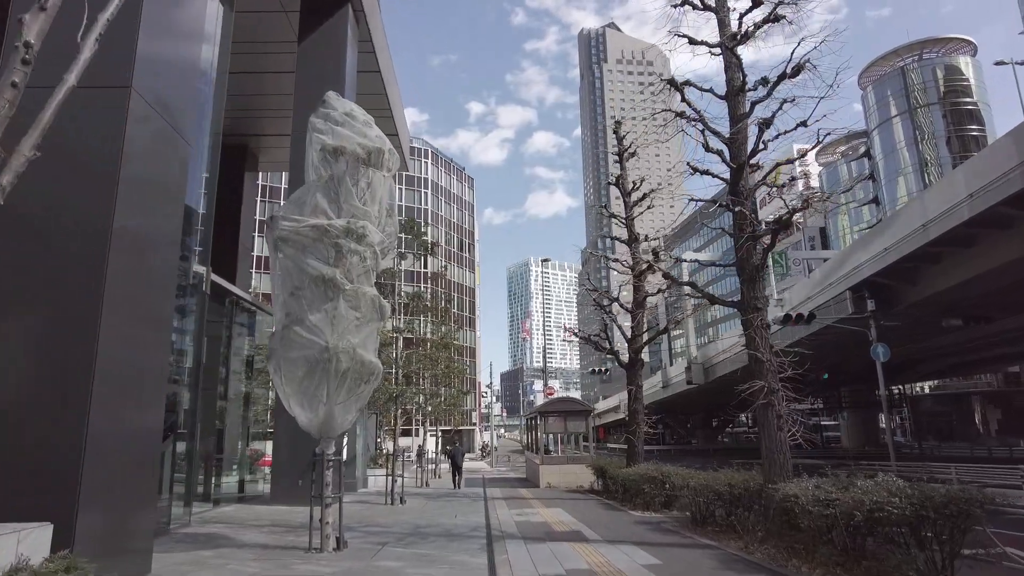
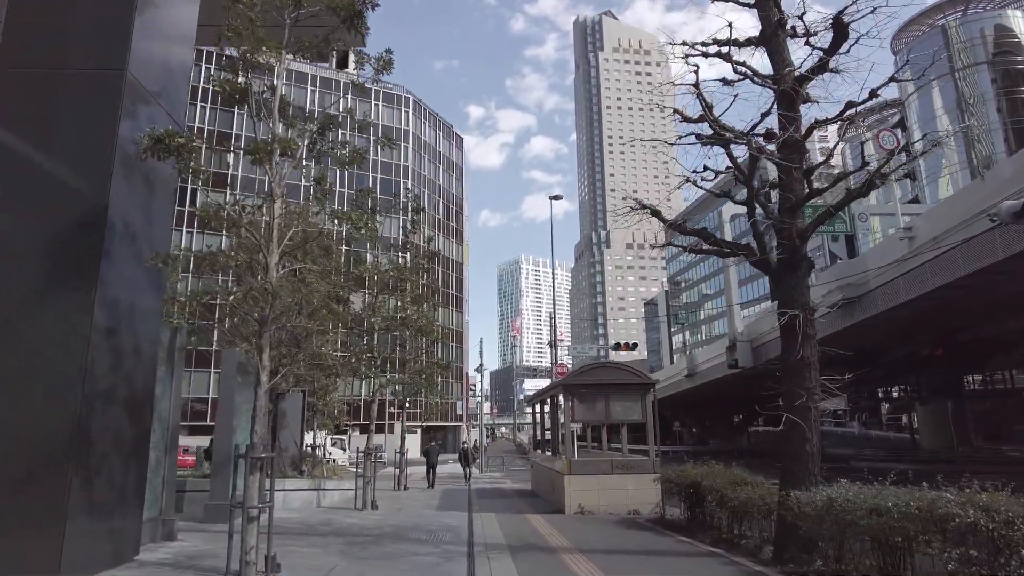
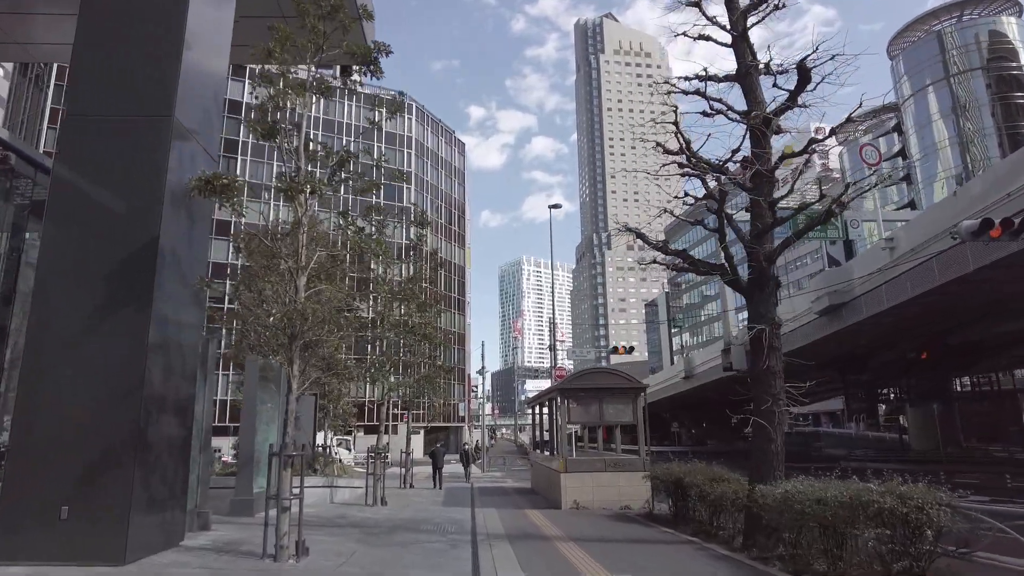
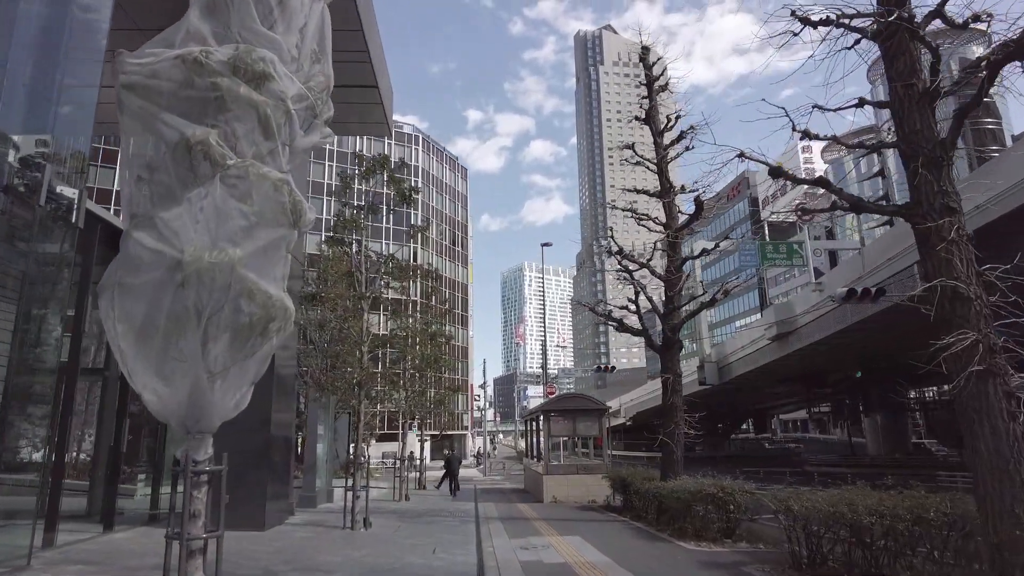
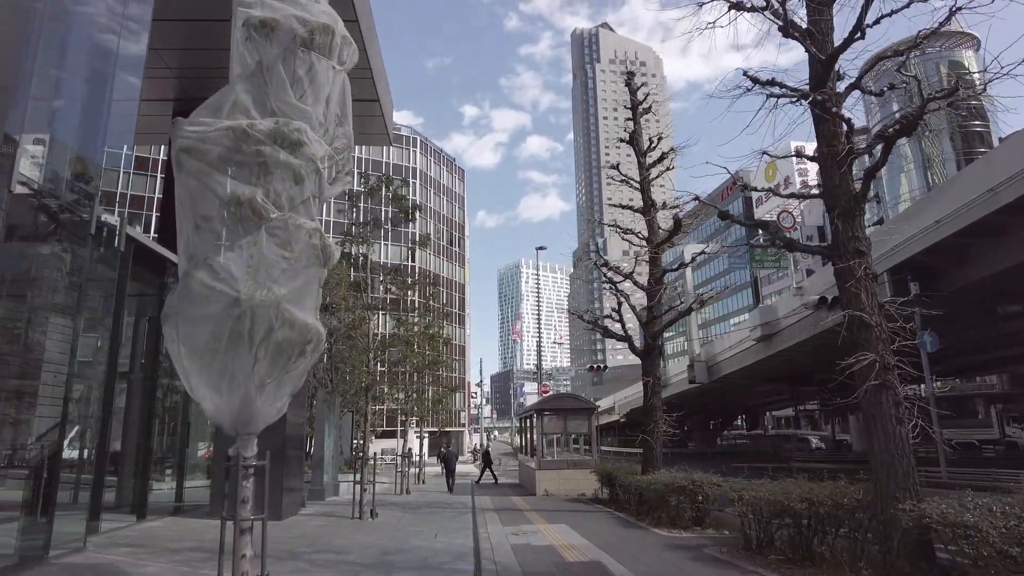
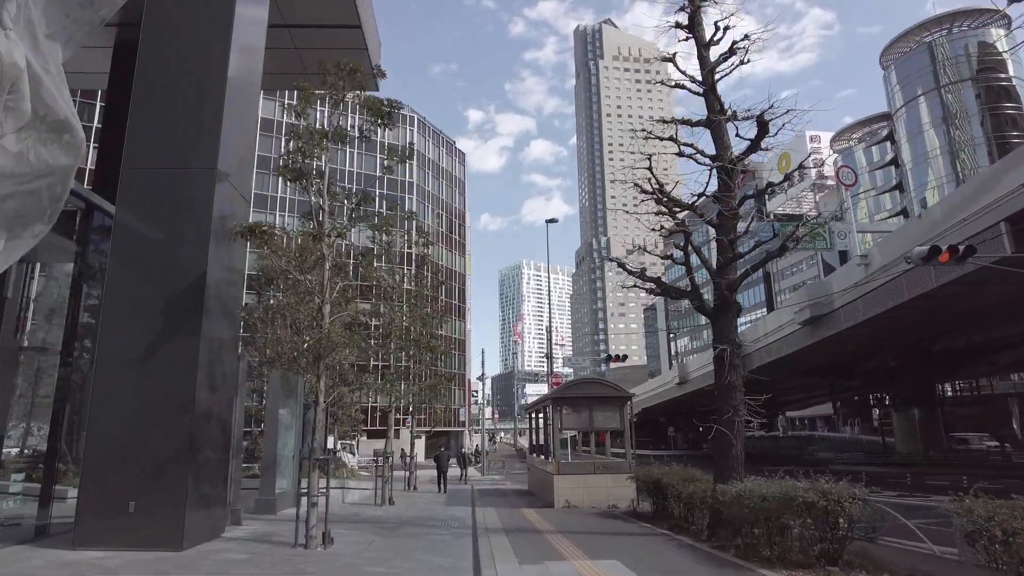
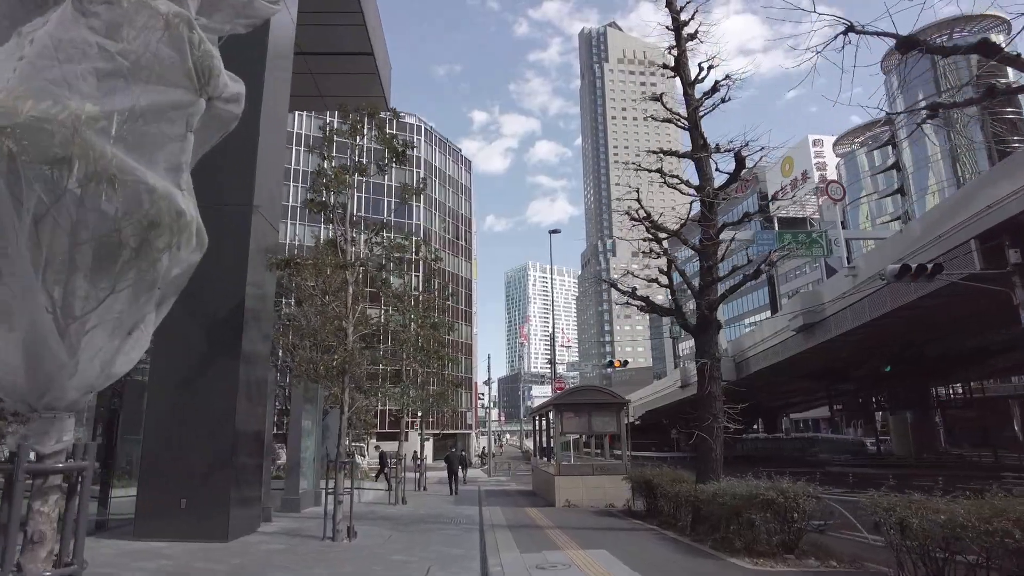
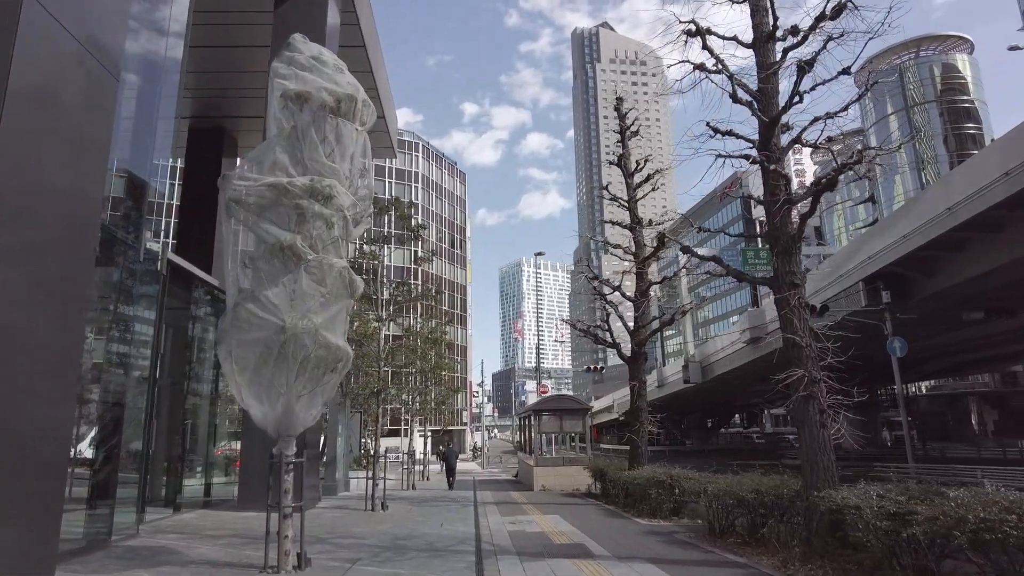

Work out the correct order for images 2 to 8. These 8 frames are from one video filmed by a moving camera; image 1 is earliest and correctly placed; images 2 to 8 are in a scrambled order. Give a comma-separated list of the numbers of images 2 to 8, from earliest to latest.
8, 5, 4, 7, 6, 3, 2
